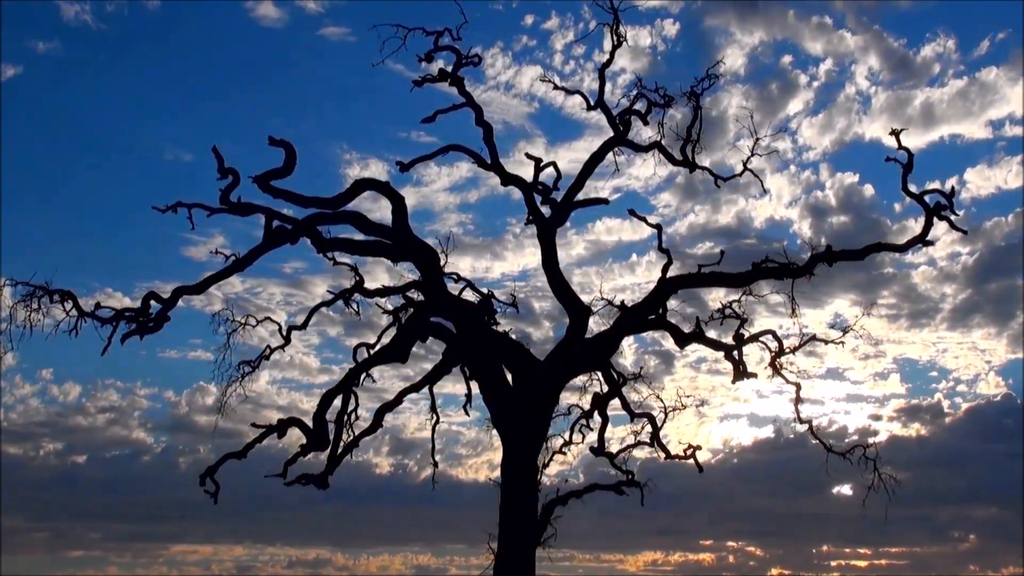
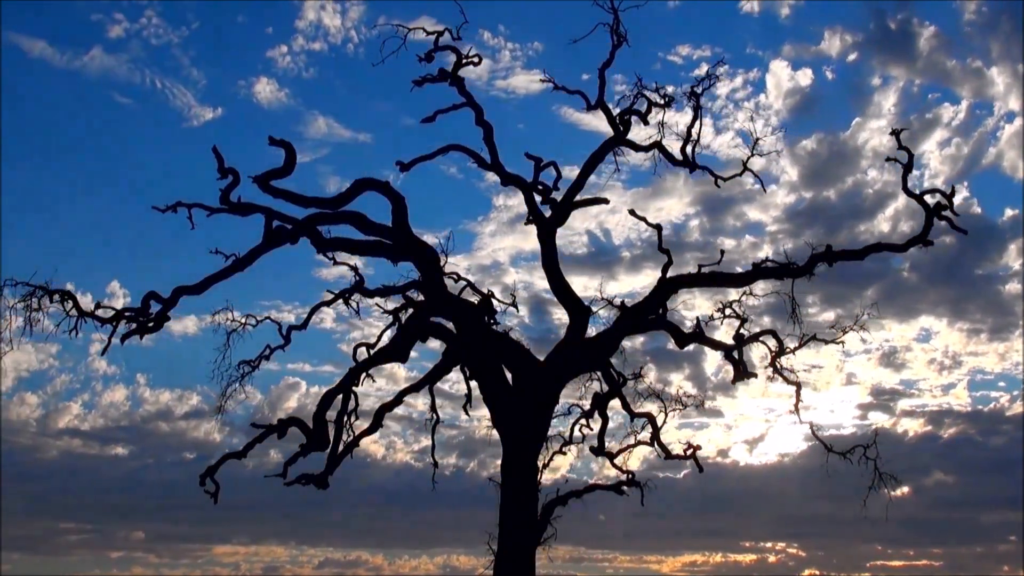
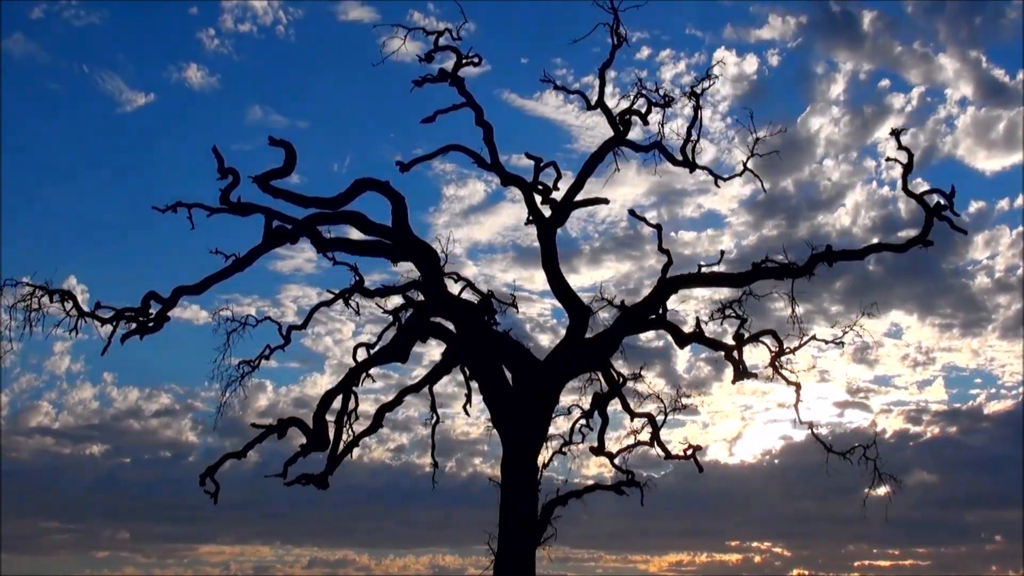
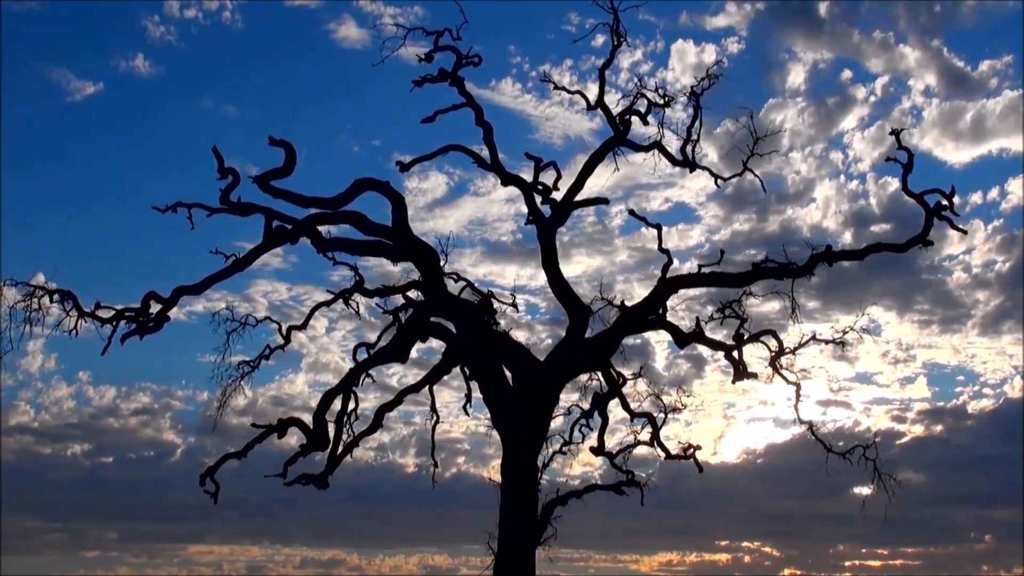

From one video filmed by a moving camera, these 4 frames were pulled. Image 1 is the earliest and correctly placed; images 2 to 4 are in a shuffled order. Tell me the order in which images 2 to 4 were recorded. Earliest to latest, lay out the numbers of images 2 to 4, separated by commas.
4, 3, 2
